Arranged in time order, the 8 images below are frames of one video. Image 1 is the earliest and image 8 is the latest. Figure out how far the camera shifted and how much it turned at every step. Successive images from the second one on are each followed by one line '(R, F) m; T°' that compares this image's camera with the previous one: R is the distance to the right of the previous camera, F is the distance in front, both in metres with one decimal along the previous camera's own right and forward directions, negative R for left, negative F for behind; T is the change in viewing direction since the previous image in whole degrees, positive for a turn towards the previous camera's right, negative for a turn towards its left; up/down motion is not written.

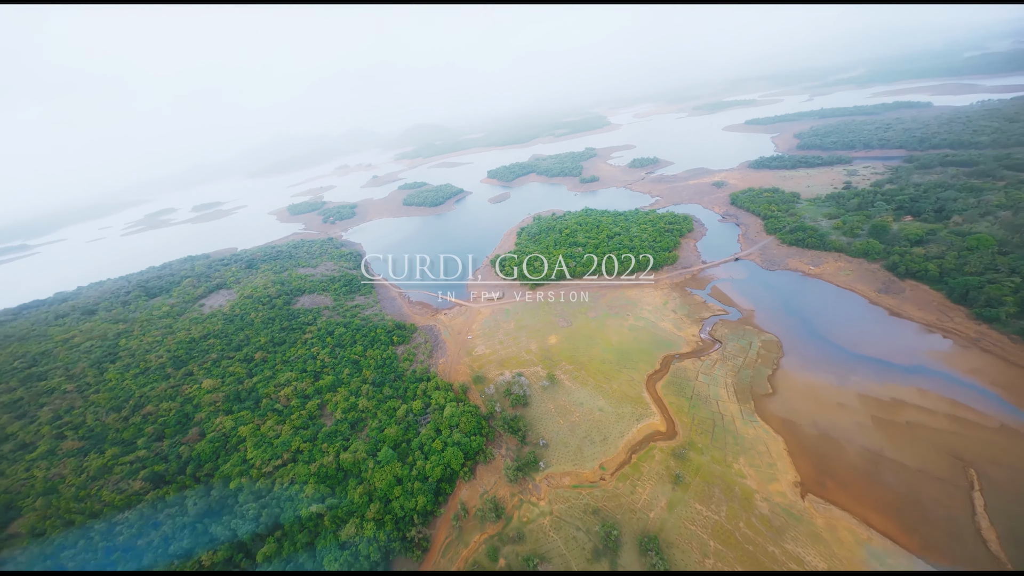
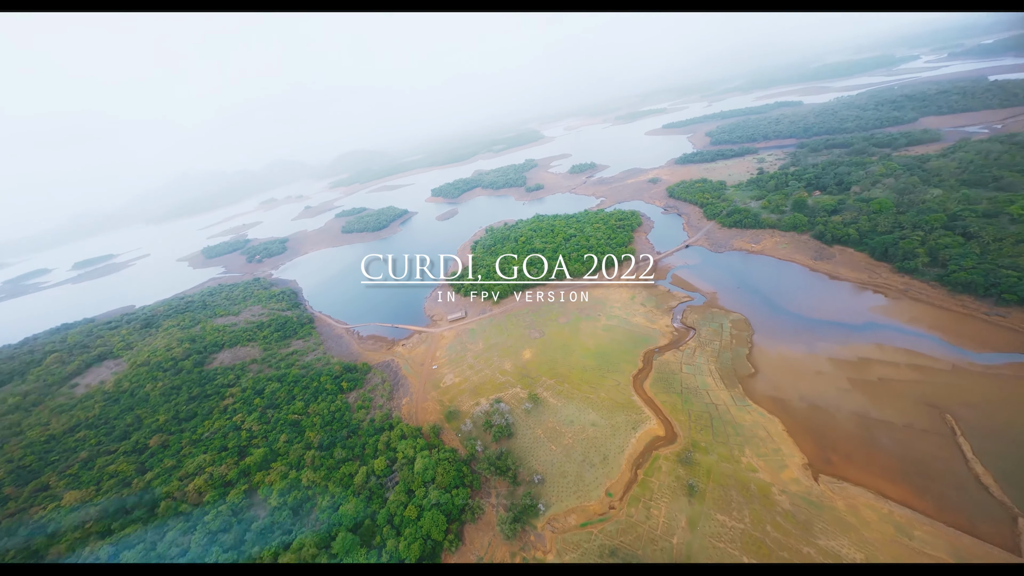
(-0.4, +3.5) m; +8°
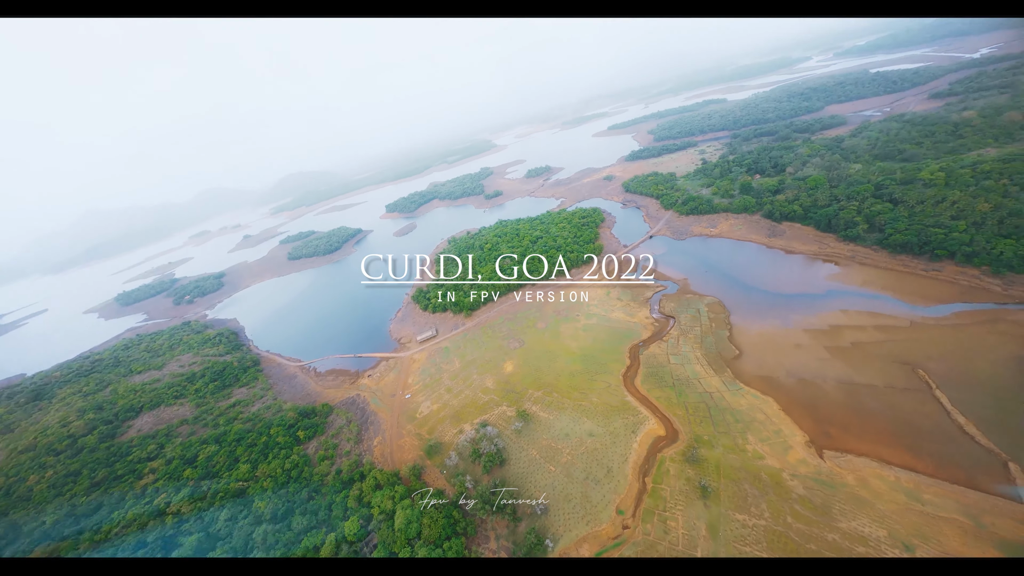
(-0.4, +2.5) m; +6°
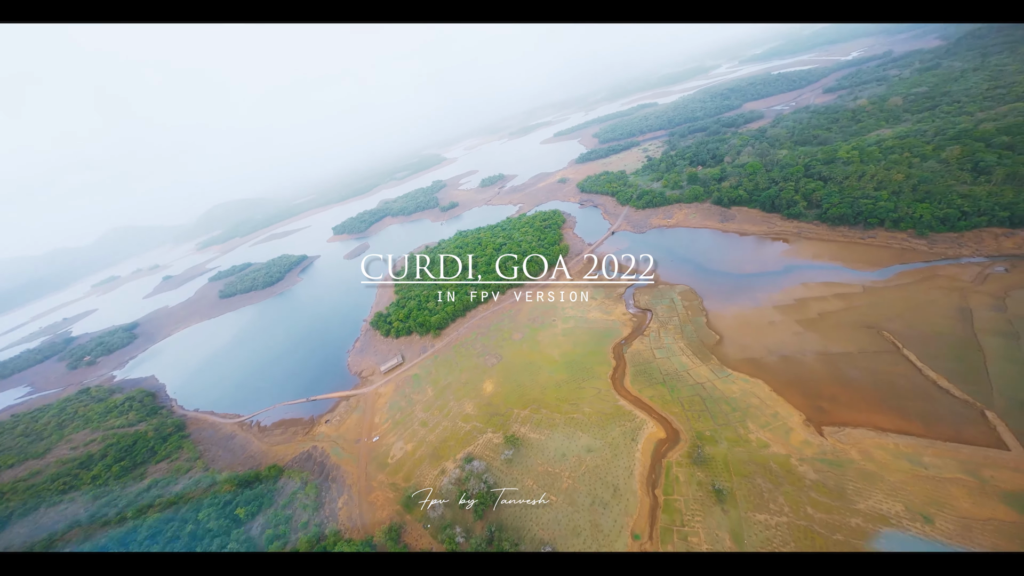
(-0.4, +2.7) m; +7°
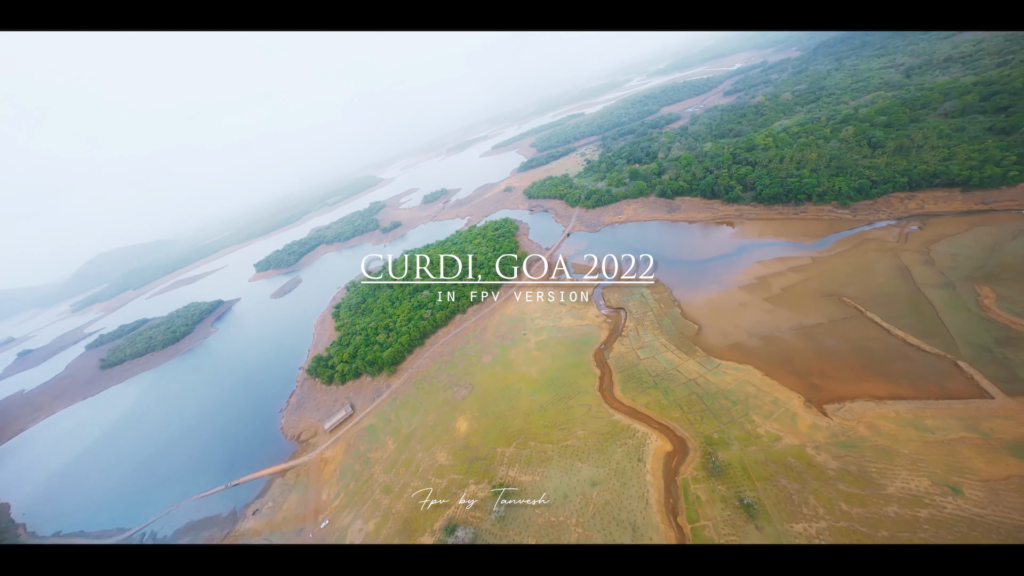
(-0.5, +3.7) m; +9°
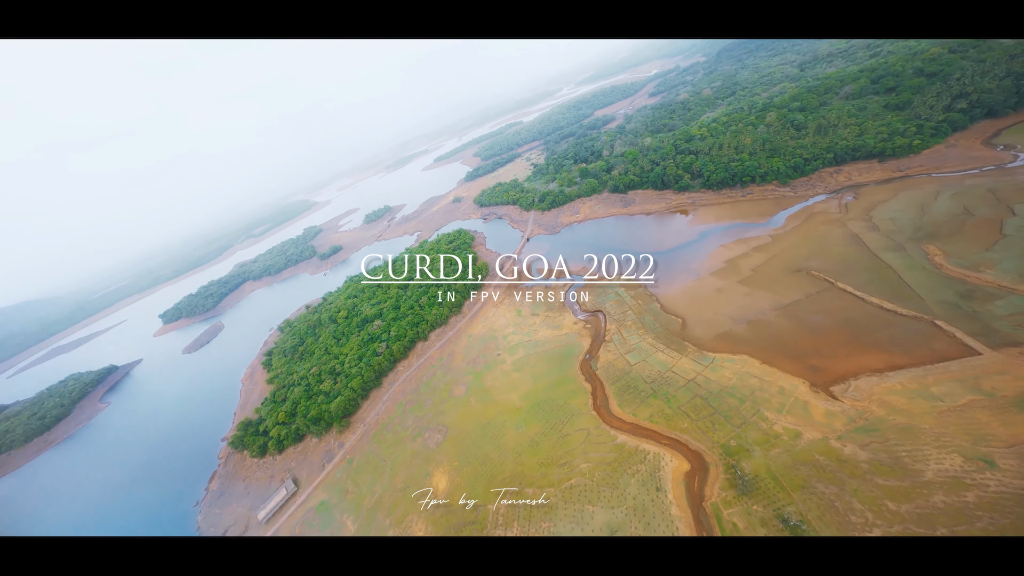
(-0.5, +3.7) m; +8°
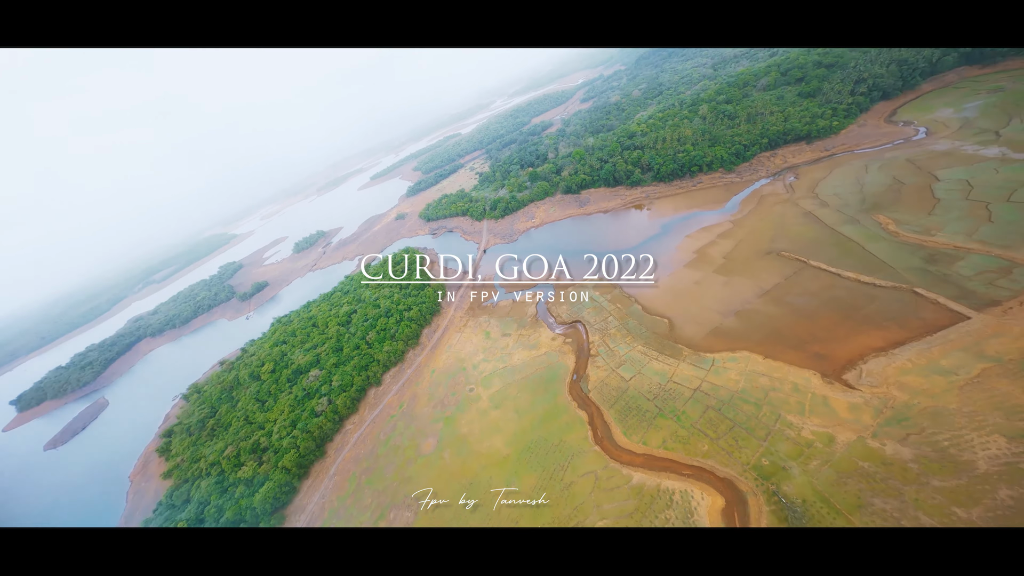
(-0.5, +4.1) m; +8°
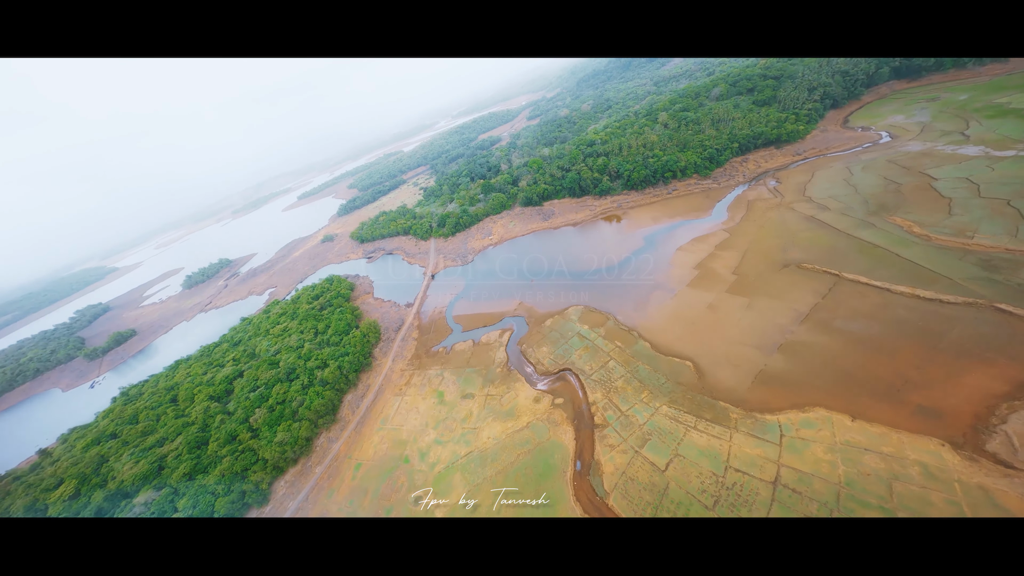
(-0.3, +7.8) m; +9°
